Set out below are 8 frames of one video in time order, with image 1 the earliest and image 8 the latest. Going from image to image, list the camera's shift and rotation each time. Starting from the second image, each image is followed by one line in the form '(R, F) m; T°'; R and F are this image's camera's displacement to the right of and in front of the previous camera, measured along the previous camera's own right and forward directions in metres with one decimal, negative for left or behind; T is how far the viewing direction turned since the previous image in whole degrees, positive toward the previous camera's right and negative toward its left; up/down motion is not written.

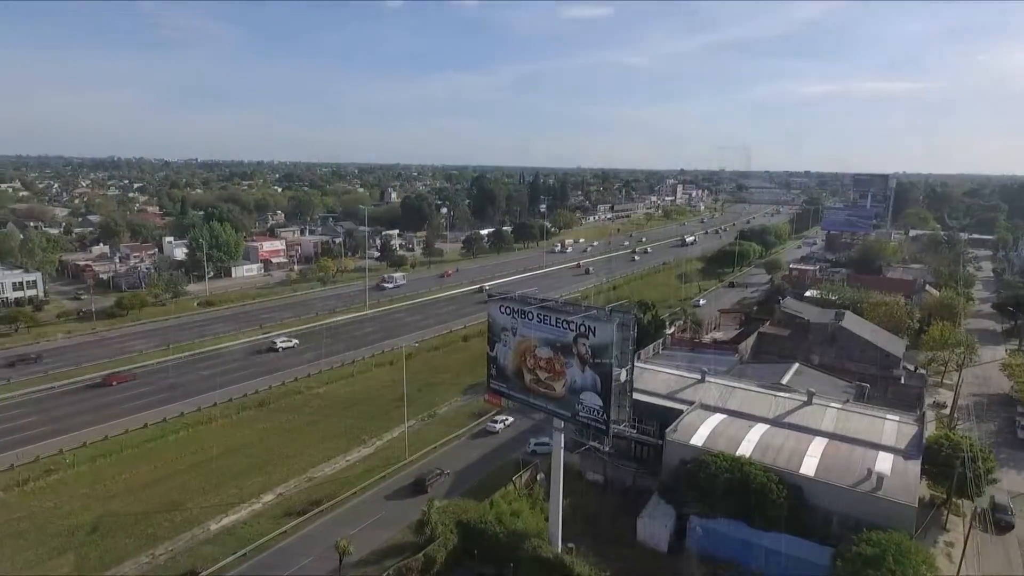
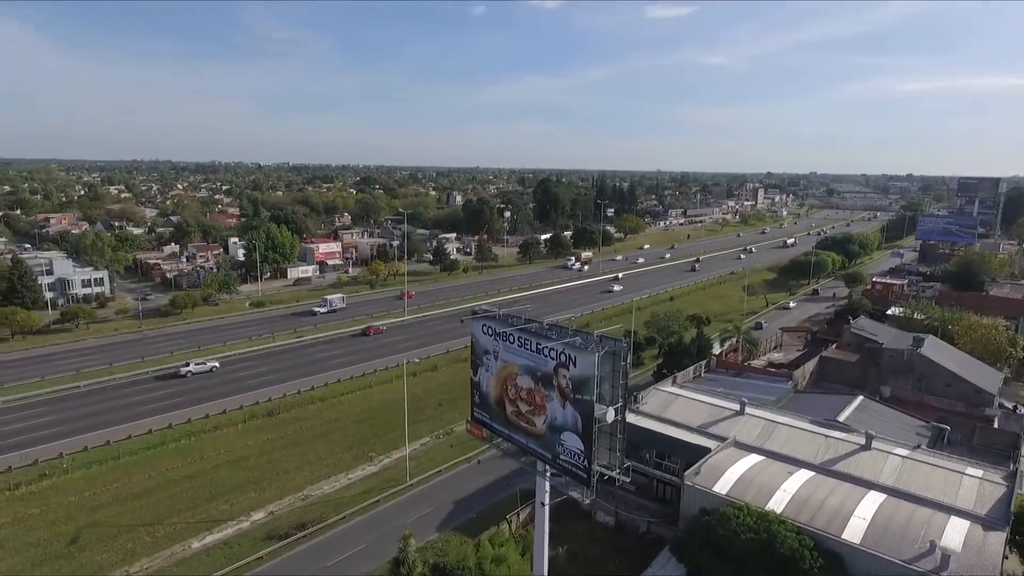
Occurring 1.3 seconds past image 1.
(+2.2, +2.1) m; -7°
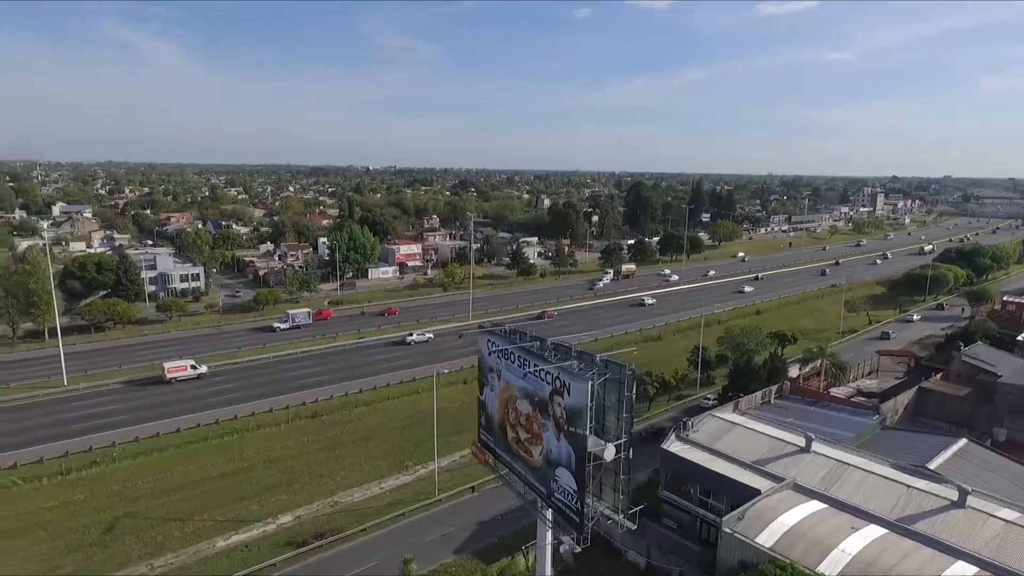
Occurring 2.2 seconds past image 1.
(+1.9, +1.5) m; -9°
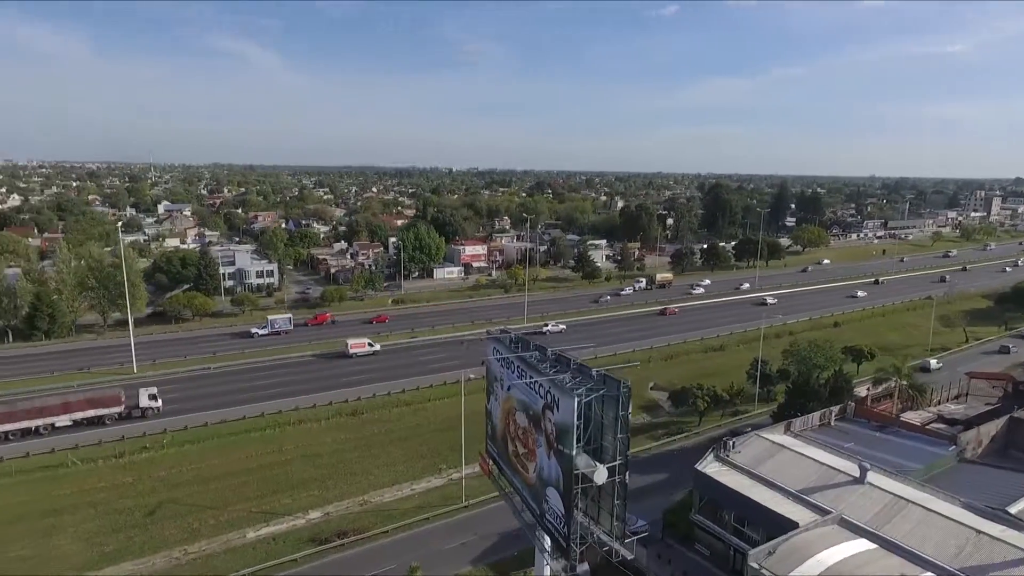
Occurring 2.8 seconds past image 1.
(+1.5, +0.7) m; -7°
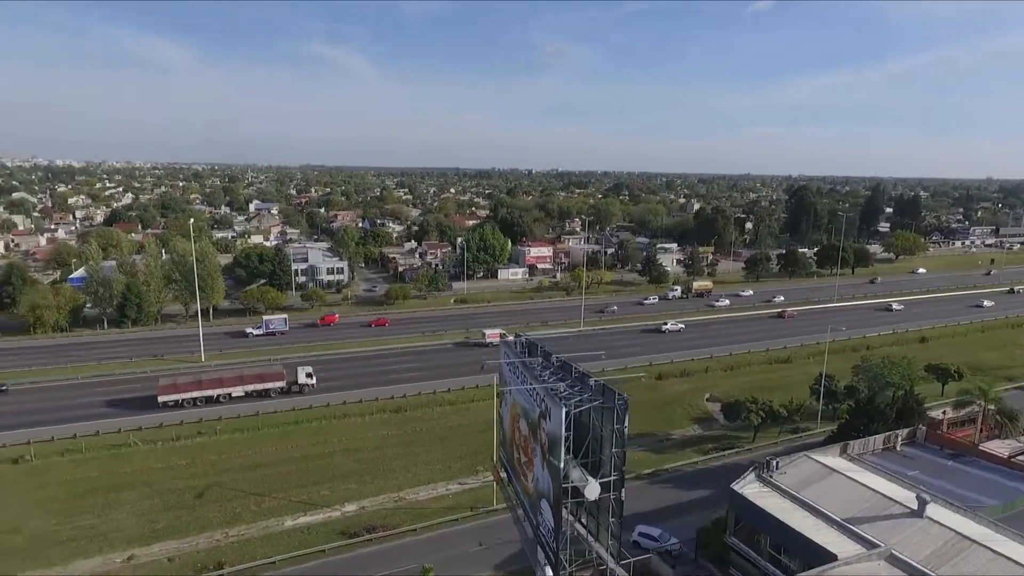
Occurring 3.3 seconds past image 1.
(+1.3, +0.4) m; -7°
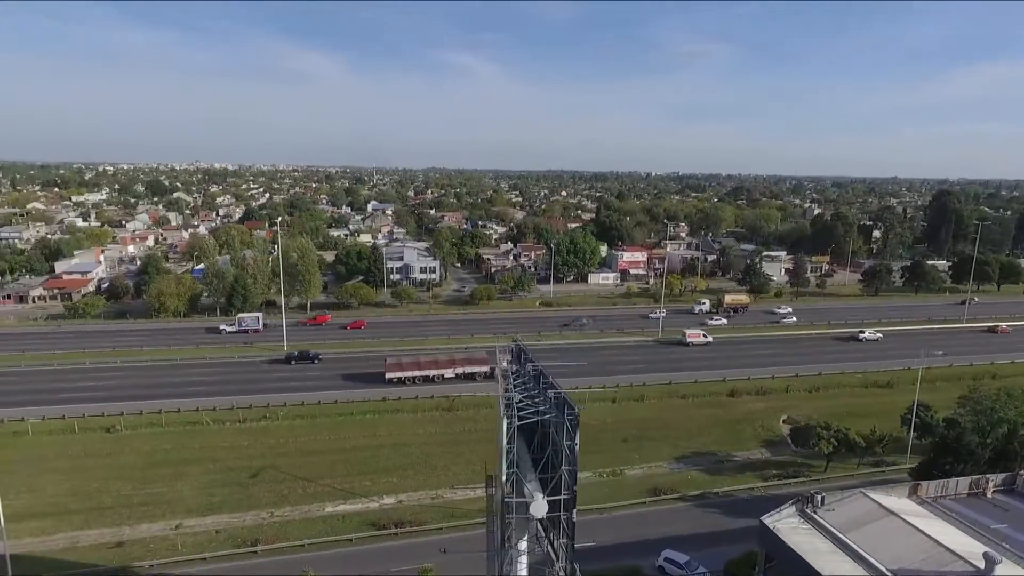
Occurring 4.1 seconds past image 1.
(+2.4, +0.6) m; -11°
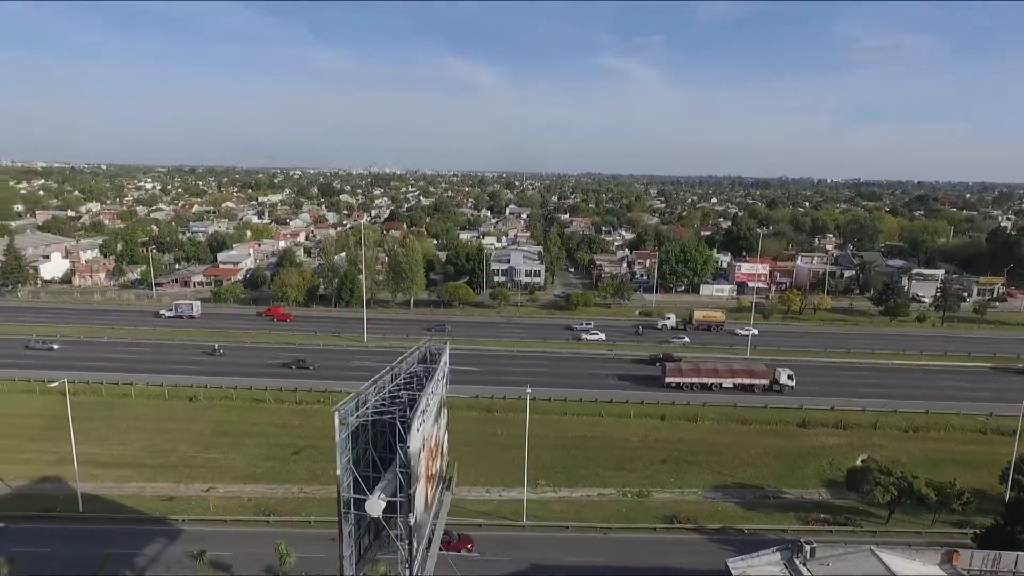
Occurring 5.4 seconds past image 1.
(+4.4, +0.7) m; -14°
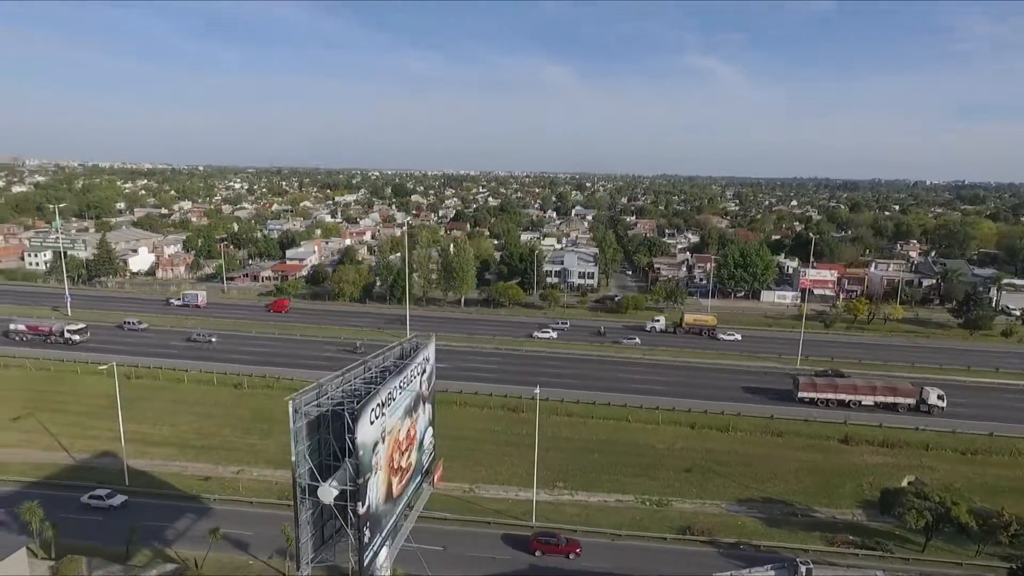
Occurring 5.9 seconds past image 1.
(+1.8, +0.1) m; -7°
